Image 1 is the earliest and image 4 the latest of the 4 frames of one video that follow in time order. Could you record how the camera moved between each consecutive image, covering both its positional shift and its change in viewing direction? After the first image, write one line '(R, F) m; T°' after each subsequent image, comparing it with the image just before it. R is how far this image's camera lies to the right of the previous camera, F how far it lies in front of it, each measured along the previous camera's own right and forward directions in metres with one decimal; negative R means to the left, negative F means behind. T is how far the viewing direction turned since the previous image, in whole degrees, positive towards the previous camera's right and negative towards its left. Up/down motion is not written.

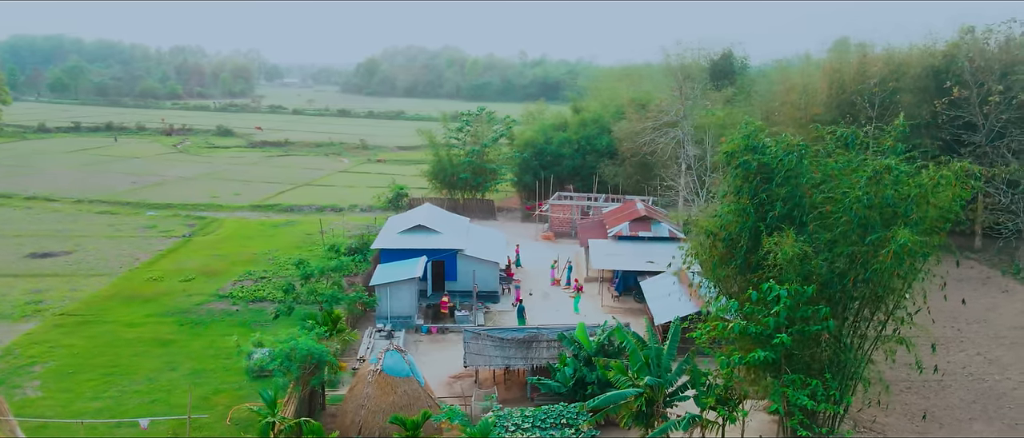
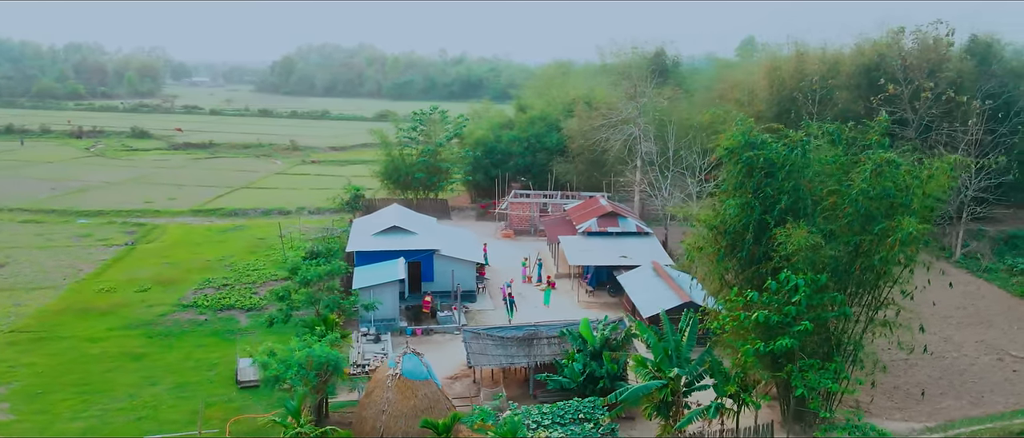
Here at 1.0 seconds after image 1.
(-1.5, +0.1) m; +6°
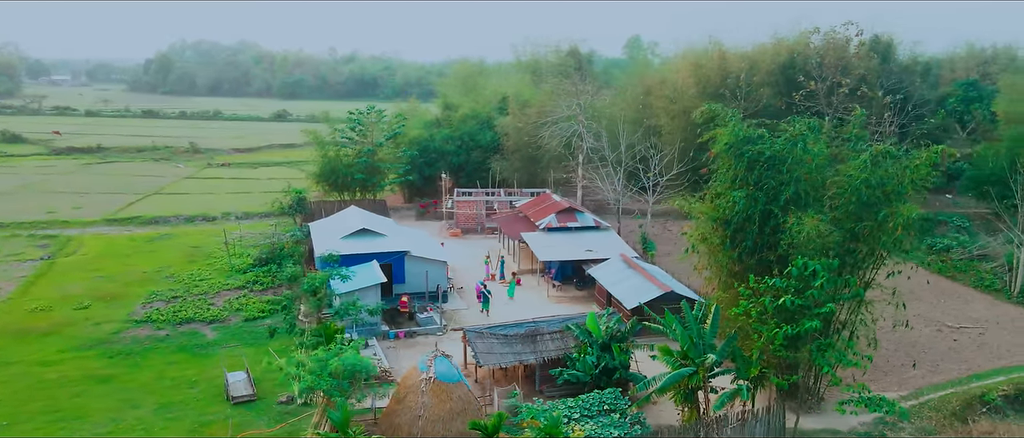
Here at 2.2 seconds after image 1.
(-2.2, +0.1) m; +9°
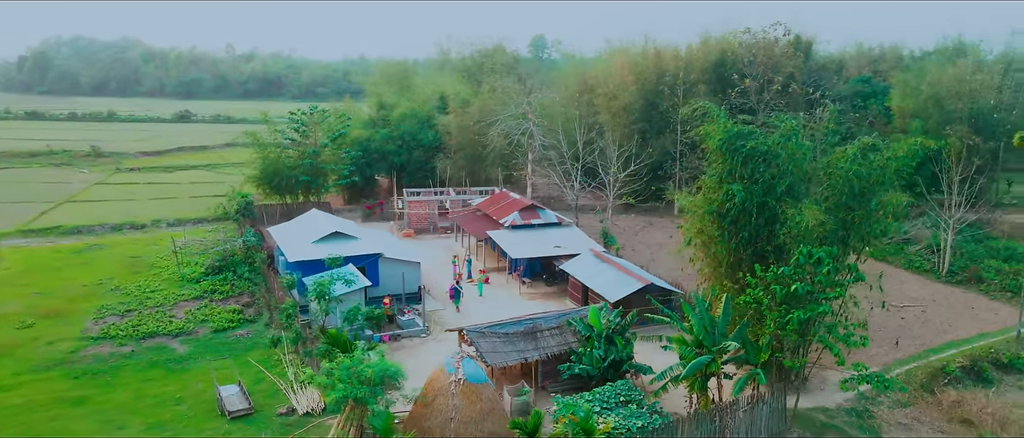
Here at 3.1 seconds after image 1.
(-1.9, +0.1) m; +7°
